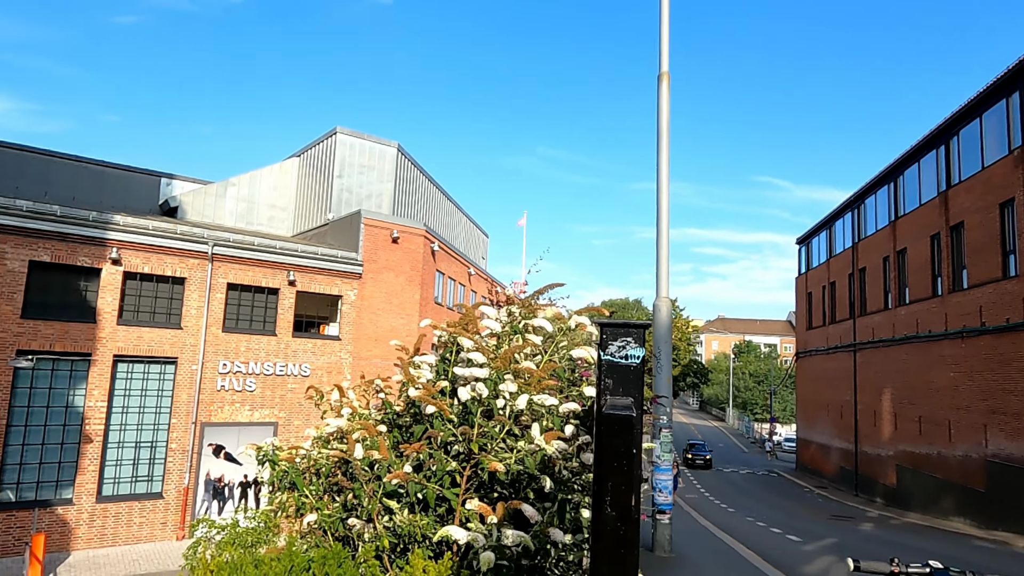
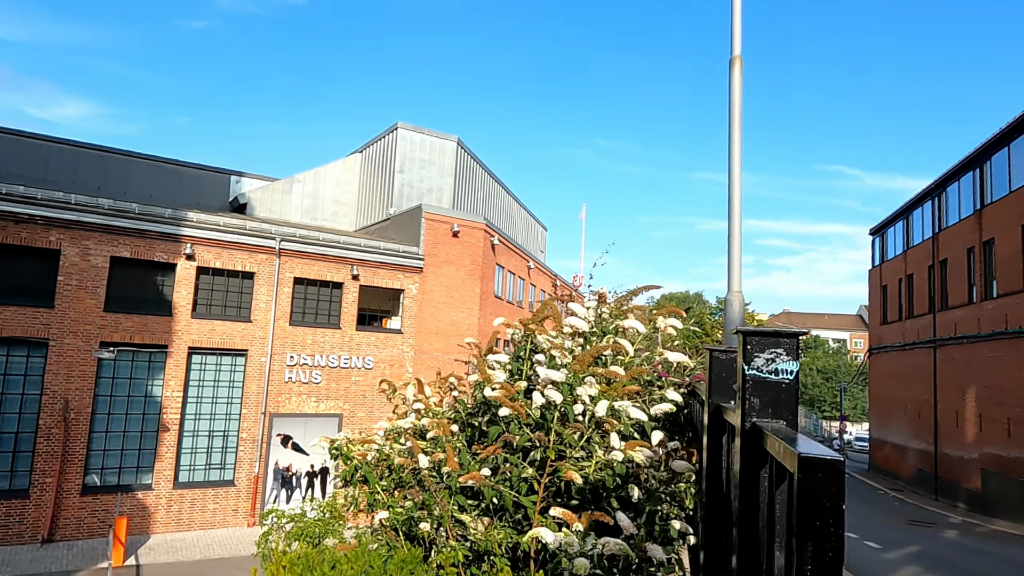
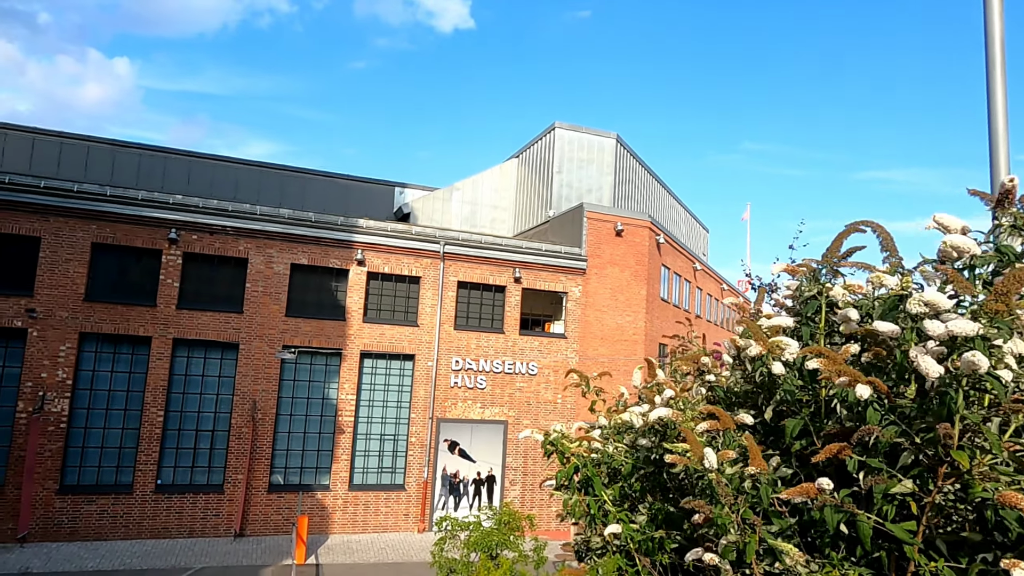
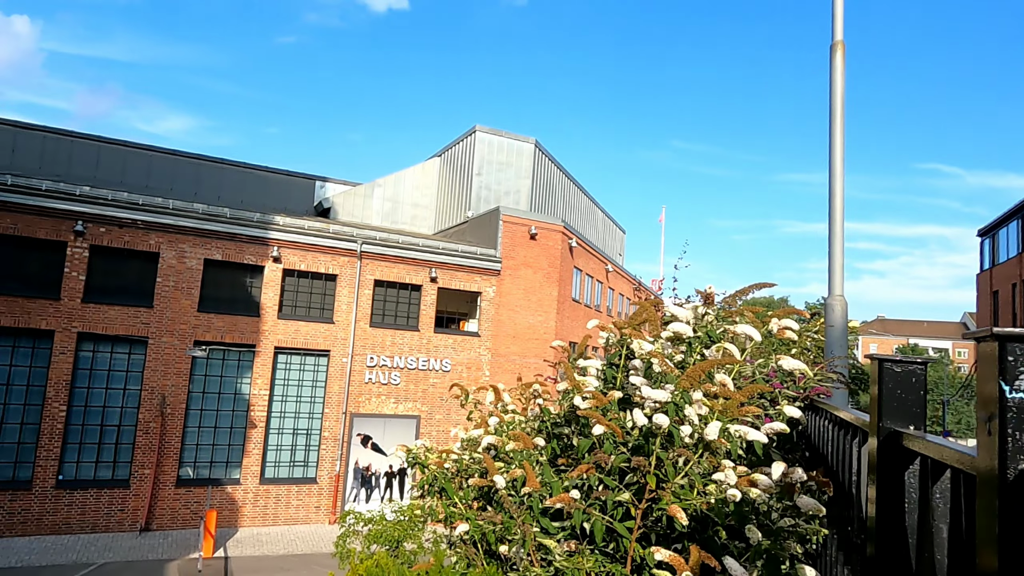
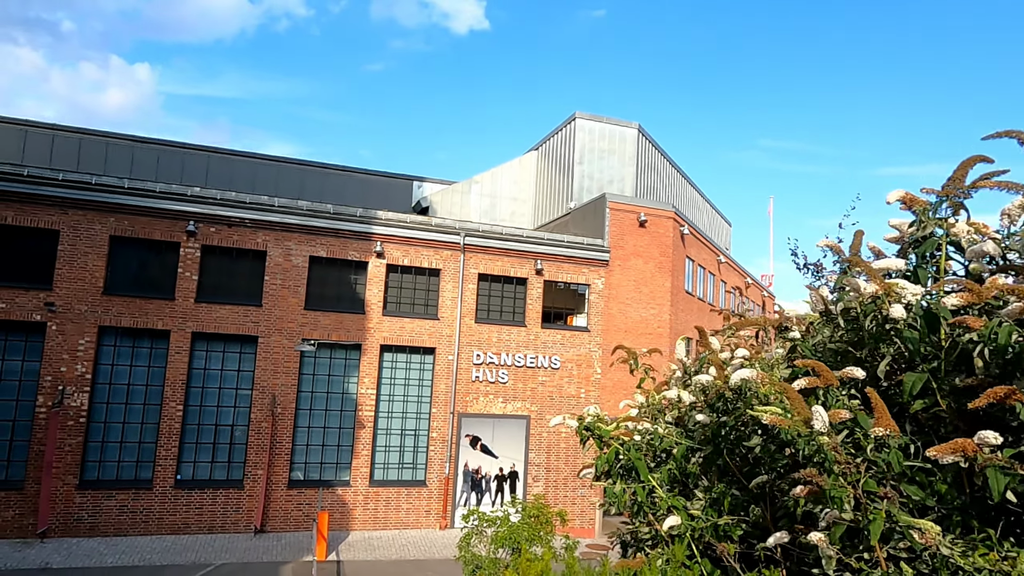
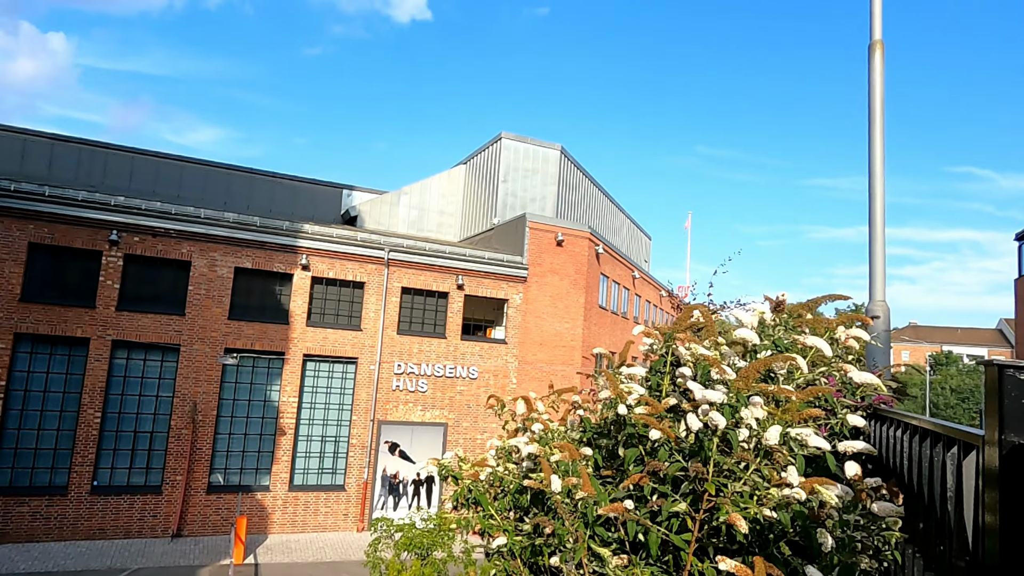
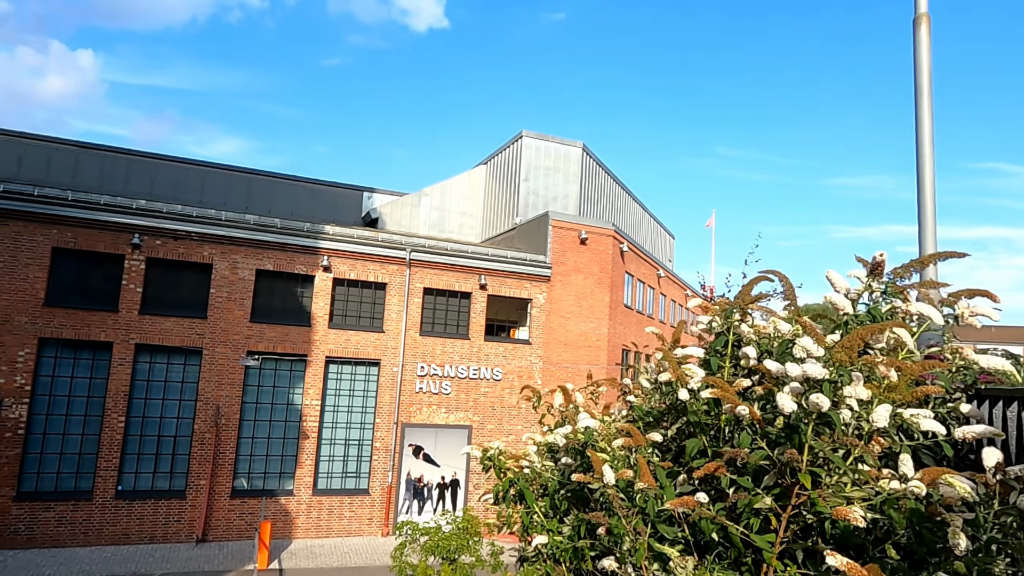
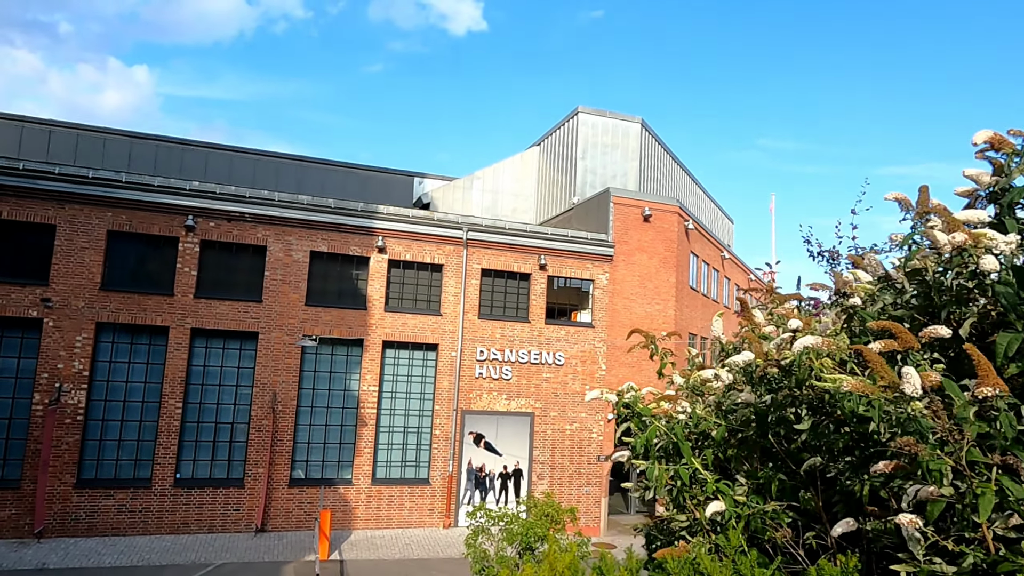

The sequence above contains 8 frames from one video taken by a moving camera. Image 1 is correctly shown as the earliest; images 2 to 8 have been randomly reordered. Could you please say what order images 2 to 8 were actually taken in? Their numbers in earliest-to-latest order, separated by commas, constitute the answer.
2, 4, 6, 7, 3, 5, 8
